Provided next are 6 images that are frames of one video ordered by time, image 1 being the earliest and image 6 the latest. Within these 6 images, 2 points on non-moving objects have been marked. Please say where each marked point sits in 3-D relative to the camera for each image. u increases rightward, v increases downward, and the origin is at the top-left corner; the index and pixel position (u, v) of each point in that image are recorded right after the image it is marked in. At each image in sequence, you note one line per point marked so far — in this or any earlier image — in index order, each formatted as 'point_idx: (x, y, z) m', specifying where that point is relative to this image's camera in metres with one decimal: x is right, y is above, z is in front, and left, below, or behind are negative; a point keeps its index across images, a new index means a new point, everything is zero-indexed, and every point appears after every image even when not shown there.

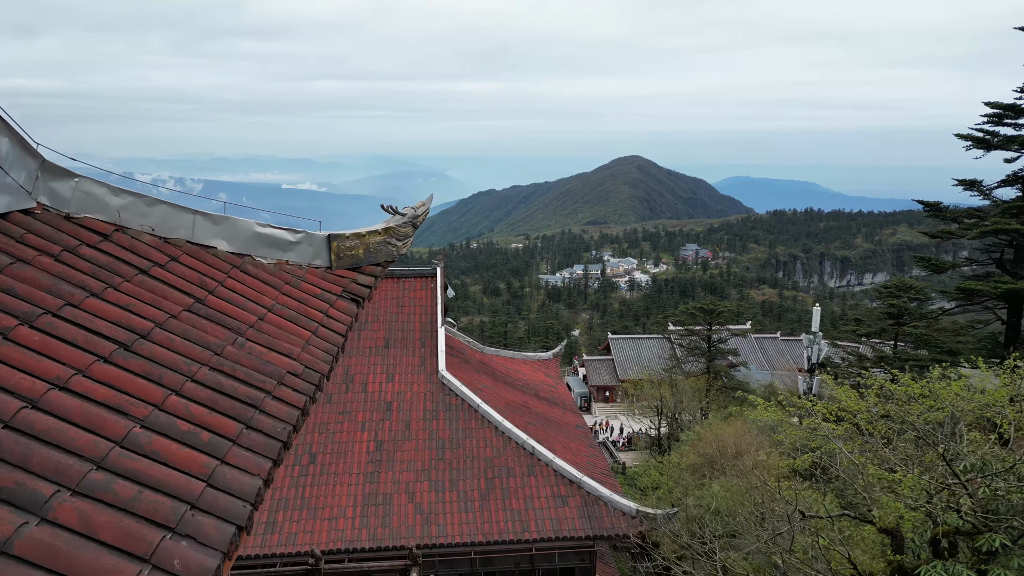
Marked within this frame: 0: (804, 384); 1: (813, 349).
0: (+9.9, -3.3, +19.5) m
1: (+10.0, -2.0, +19.1) m
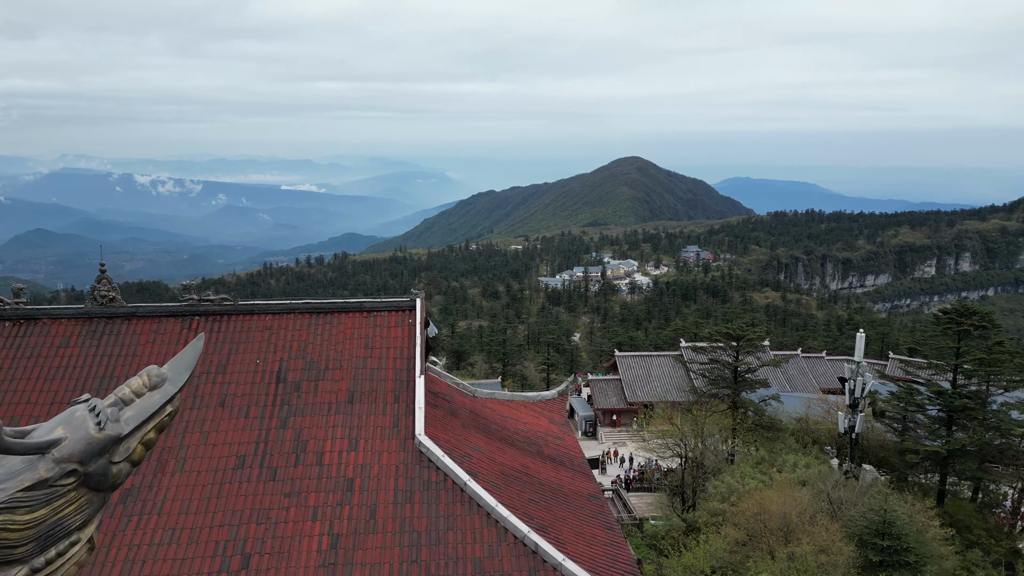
0: (+9.9, -4.0, +17.0) m
1: (+9.9, -2.7, +16.6) m
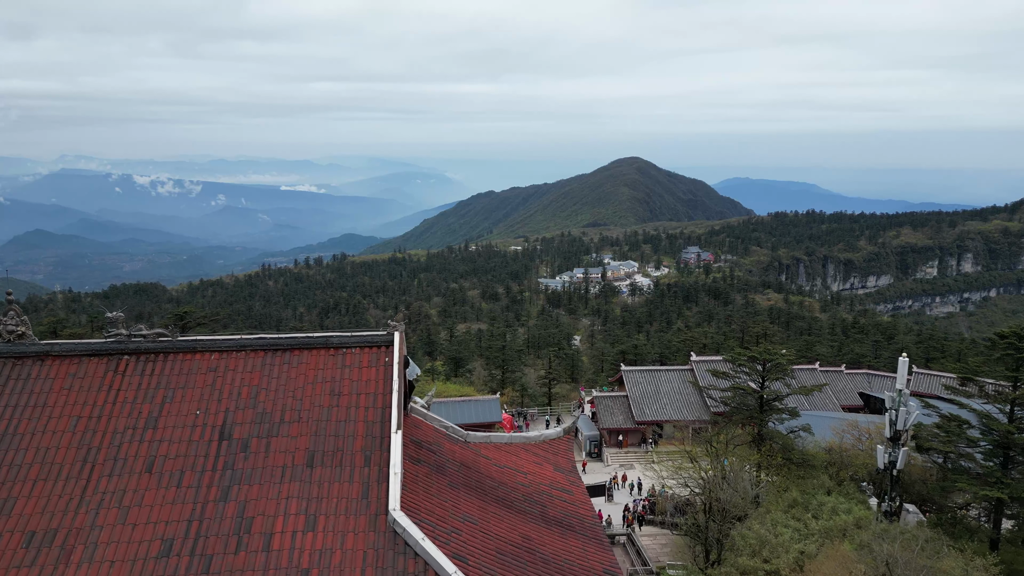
0: (+9.8, -4.4, +15.2) m
1: (+9.9, -3.2, +14.8) m
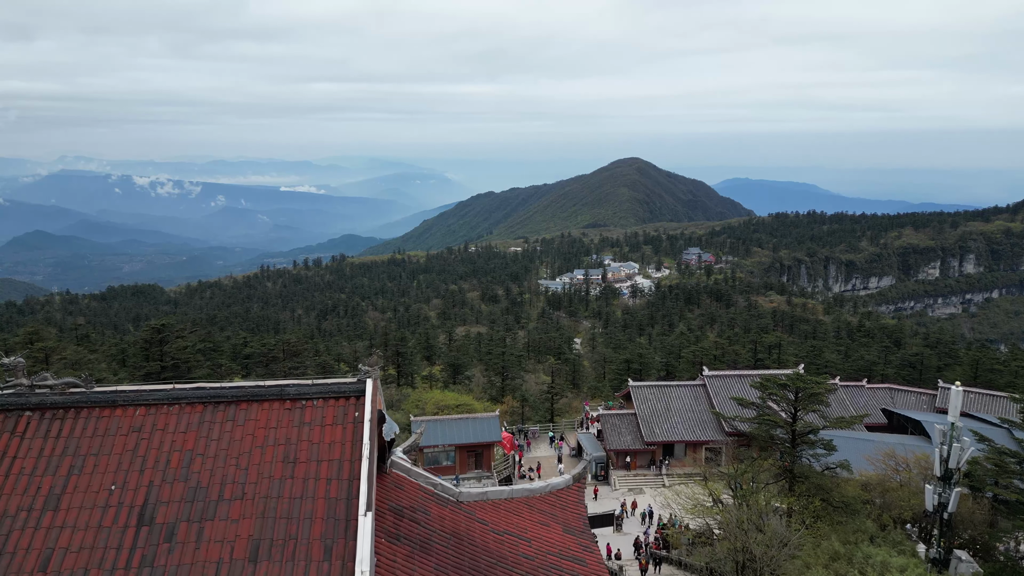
0: (+9.9, -4.9, +13.5) m
1: (+9.9, -3.6, +13.0) m
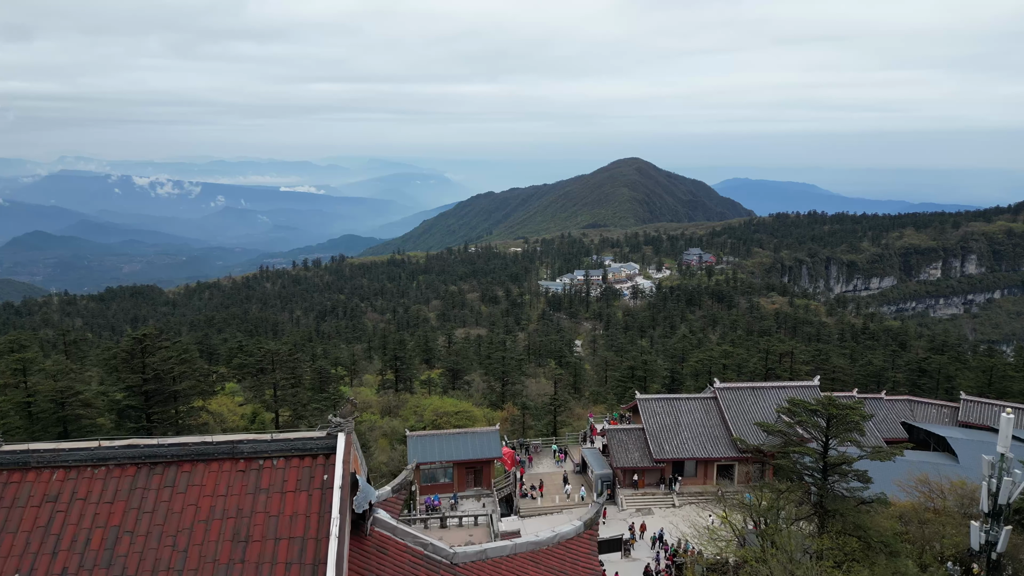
0: (+9.9, -5.2, +12.2) m
1: (+10.0, -4.0, +11.7) m
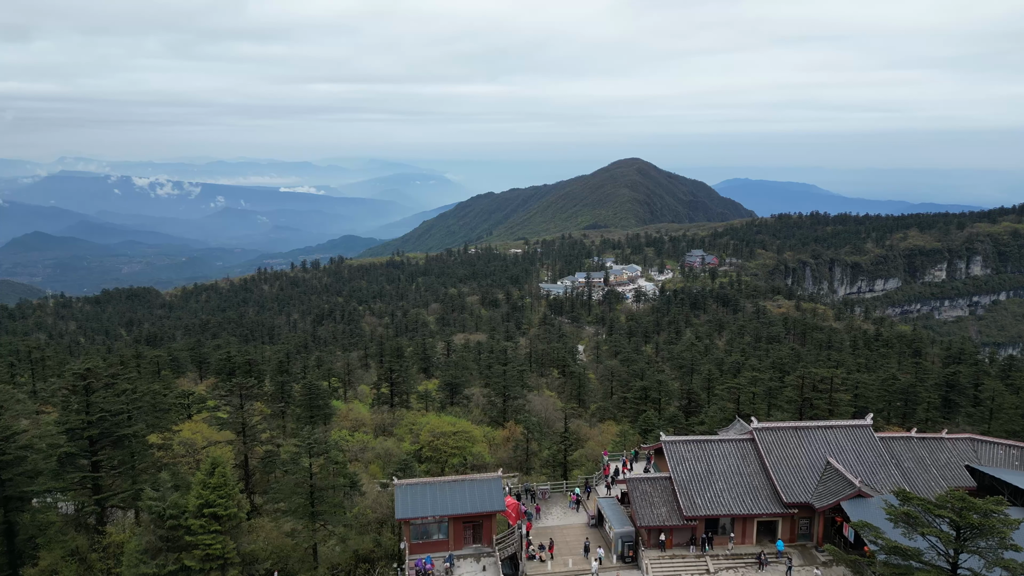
0: (+10.1, -6.1, +8.8) m
1: (+10.2, -4.9, +8.4) m
